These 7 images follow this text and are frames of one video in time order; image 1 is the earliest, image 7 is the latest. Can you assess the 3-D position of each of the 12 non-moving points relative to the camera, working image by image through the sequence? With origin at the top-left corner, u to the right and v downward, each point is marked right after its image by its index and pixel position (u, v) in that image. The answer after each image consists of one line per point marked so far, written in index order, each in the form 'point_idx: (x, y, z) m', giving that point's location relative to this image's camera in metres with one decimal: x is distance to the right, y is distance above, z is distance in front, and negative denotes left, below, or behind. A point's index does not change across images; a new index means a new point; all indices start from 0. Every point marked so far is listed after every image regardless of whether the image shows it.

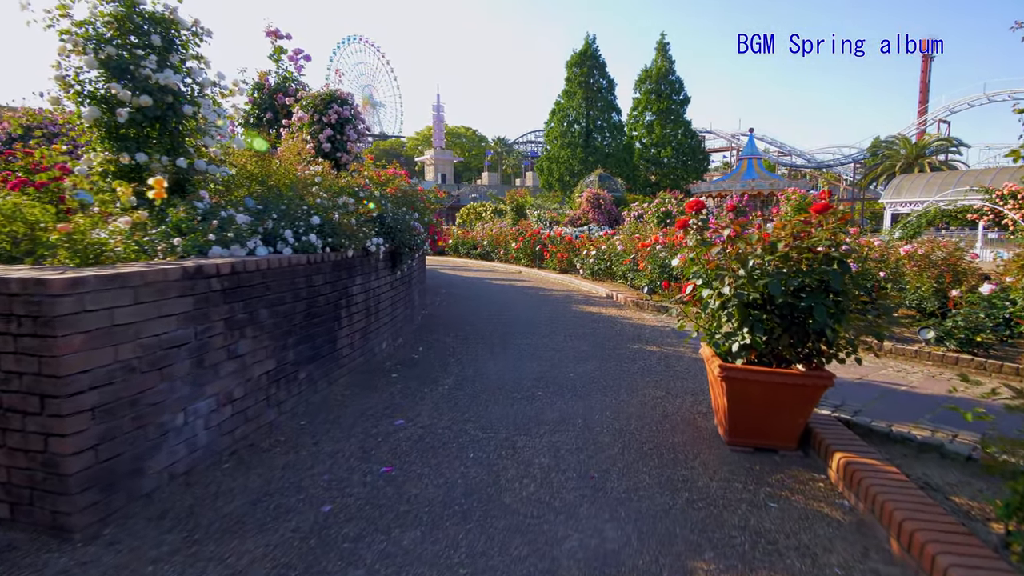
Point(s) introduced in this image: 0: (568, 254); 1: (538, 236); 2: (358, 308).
0: (+1.6, +0.9, +16.0) m
1: (+0.8, +1.7, +18.1) m
2: (-1.5, -0.2, +5.5) m
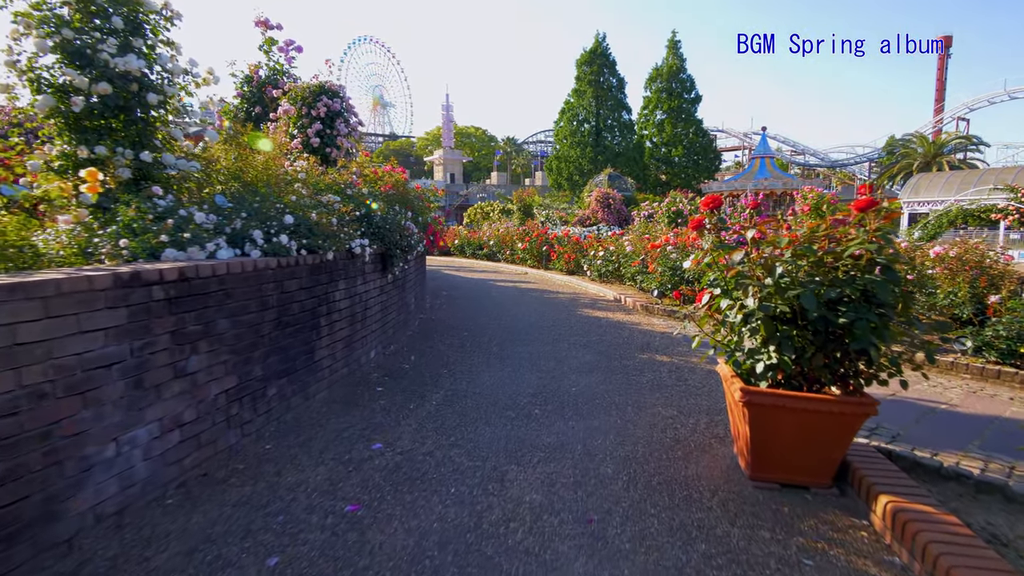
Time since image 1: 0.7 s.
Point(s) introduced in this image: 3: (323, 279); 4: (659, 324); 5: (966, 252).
0: (+1.7, +0.9, +15.5) m
1: (+1.0, +1.6, +17.6) m
2: (-1.5, -0.3, +5.1) m
3: (-1.6, +0.1, +4.7) m
4: (+2.1, -0.5, +8.2) m
5: (+5.4, +0.4, +6.7) m
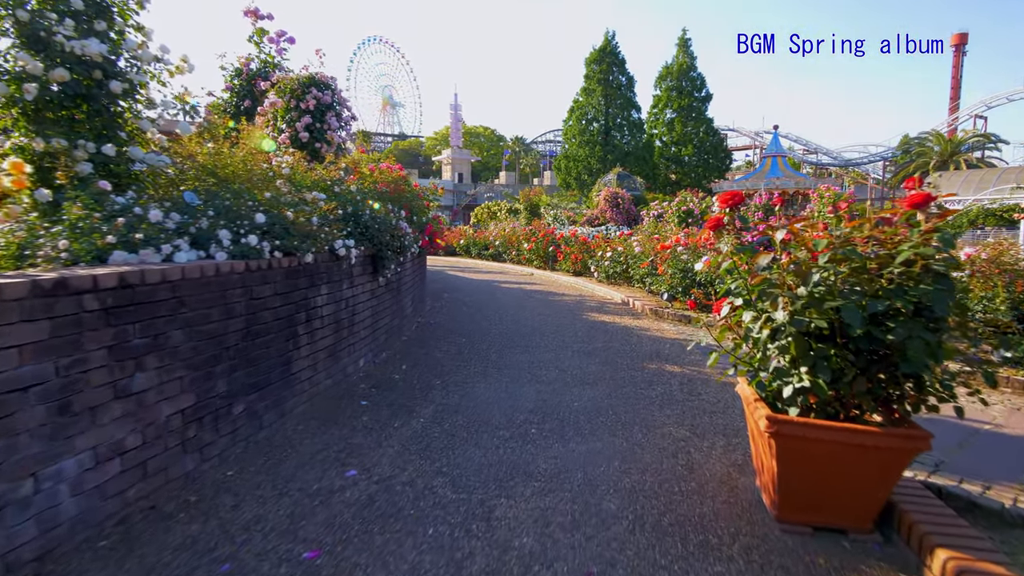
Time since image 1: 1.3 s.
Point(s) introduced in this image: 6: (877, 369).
0: (+1.9, +0.8, +15.1) m
1: (+1.2, +1.6, +17.2) m
2: (-1.6, -0.3, +4.7) m
3: (-1.6, 0.0, +4.3) m
4: (+2.2, -0.6, +7.8) m
5: (+5.4, +0.4, +6.2) m
6: (+1.6, -0.4, +2.4) m
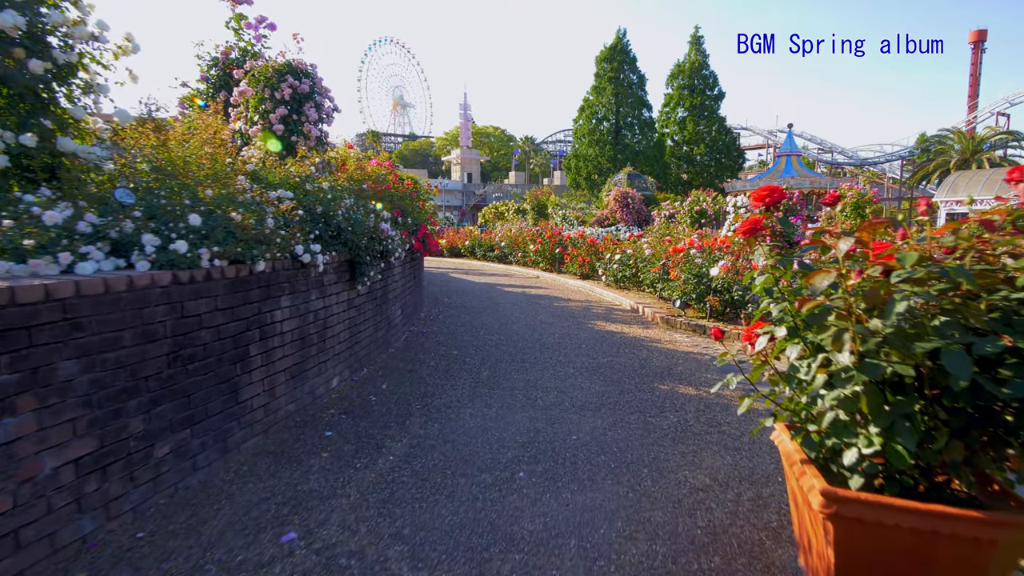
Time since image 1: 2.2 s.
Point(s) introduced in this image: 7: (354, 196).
0: (+2.0, +0.7, +14.4) m
1: (+1.3, +1.5, +16.5) m
2: (-1.7, -0.4, +4.1) m
3: (-1.7, -0.1, +3.7) m
4: (+2.1, -0.7, +7.1) m
5: (+5.3, +0.3, +5.4) m
6: (+1.4, -0.4, +1.8) m
7: (-1.6, +0.9, +5.6) m
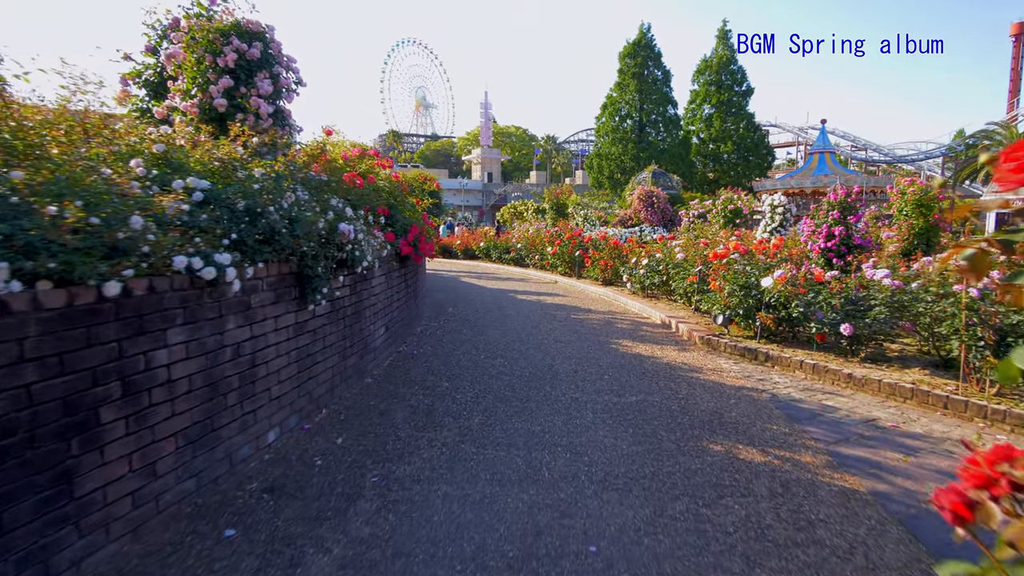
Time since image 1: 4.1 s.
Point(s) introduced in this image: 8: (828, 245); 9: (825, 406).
0: (+2.3, +0.6, +13.0) m
1: (+1.8, +1.3, +15.2) m
2: (-1.7, -0.5, +2.8) m
3: (-1.8, -0.2, +2.4) m
4: (+2.2, -0.8, +5.7) m
5: (+5.3, +0.1, +3.9) m
6: (+1.3, -0.6, +0.4) m
7: (-1.6, +0.8, +4.3) m
8: (+4.9, +0.7, +8.8) m
9: (+2.6, -1.0, +4.7) m
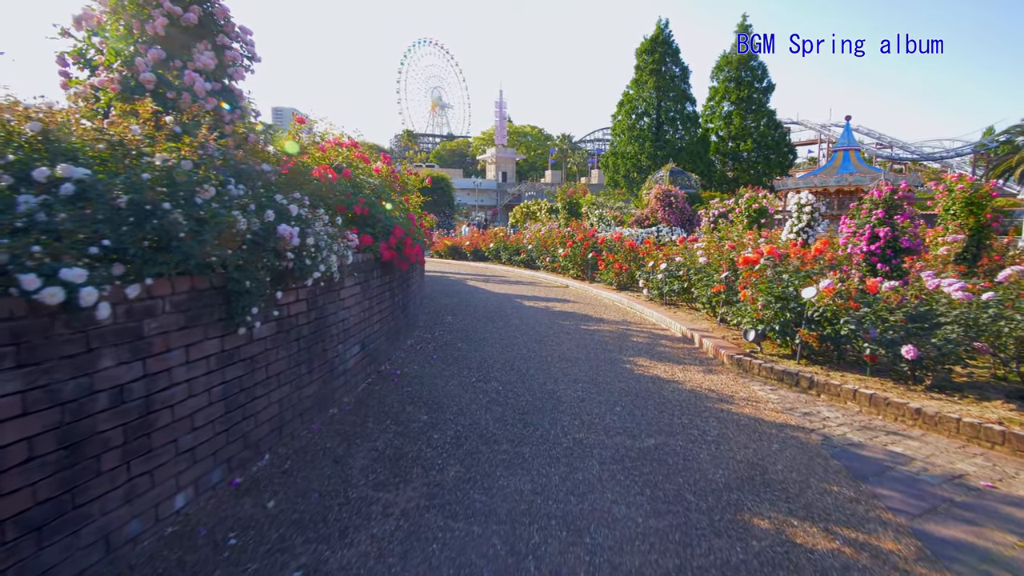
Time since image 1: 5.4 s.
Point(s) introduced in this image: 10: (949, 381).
0: (+2.5, +0.5, +12.0) m
1: (+2.0, +1.2, +14.2) m
2: (-1.8, -0.6, +2.0) m
3: (-1.9, -0.3, +1.6) m
4: (+2.1, -1.0, +4.7) m
5: (+5.2, 0.0, +2.9) m
6: (+1.1, -0.7, -0.5) m
7: (-1.6, +0.7, +3.5) m
8: (+4.9, +0.5, +7.8) m
9: (+2.5, -1.1, +3.7) m
10: (+3.8, -0.8, +4.9) m
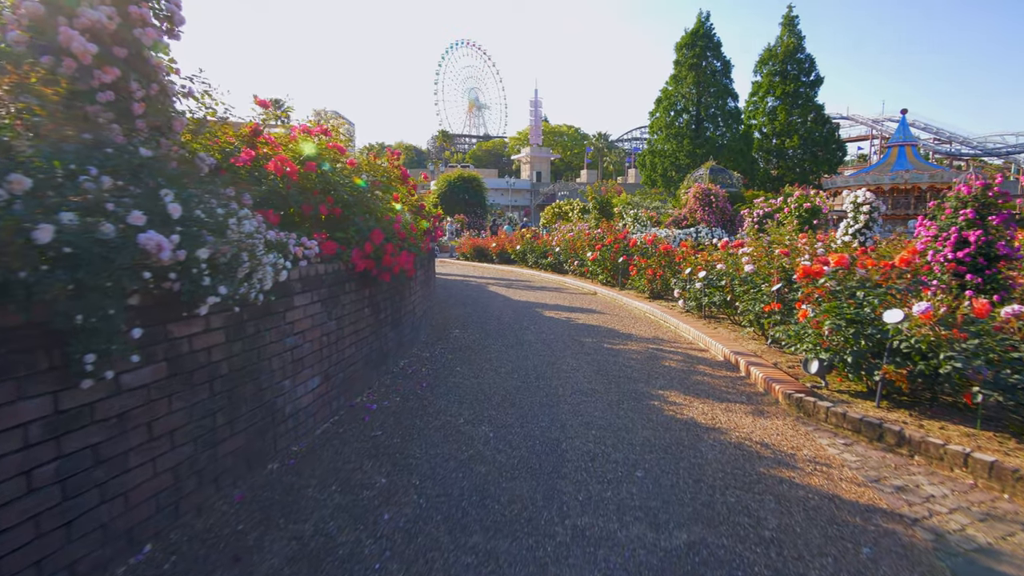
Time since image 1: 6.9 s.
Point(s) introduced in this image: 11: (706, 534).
0: (+2.9, +0.3, +10.8) m
1: (+2.5, +1.0, +13.0) m
2: (-2.1, -0.8, +1.1) m
3: (-2.1, -0.4, +0.7) m
4: (+2.1, -1.1, +3.5) m
5: (+5.0, -0.2, +1.5) m
6: (+0.7, -0.9, -1.6) m
7: (-1.8, +0.5, +2.5) m
8: (+5.1, +0.4, +6.4) m
9: (+2.4, -1.3, +2.5) m
10: (+3.8, -1.0, +3.6) m
11: (+0.9, -1.2, +2.7) m
